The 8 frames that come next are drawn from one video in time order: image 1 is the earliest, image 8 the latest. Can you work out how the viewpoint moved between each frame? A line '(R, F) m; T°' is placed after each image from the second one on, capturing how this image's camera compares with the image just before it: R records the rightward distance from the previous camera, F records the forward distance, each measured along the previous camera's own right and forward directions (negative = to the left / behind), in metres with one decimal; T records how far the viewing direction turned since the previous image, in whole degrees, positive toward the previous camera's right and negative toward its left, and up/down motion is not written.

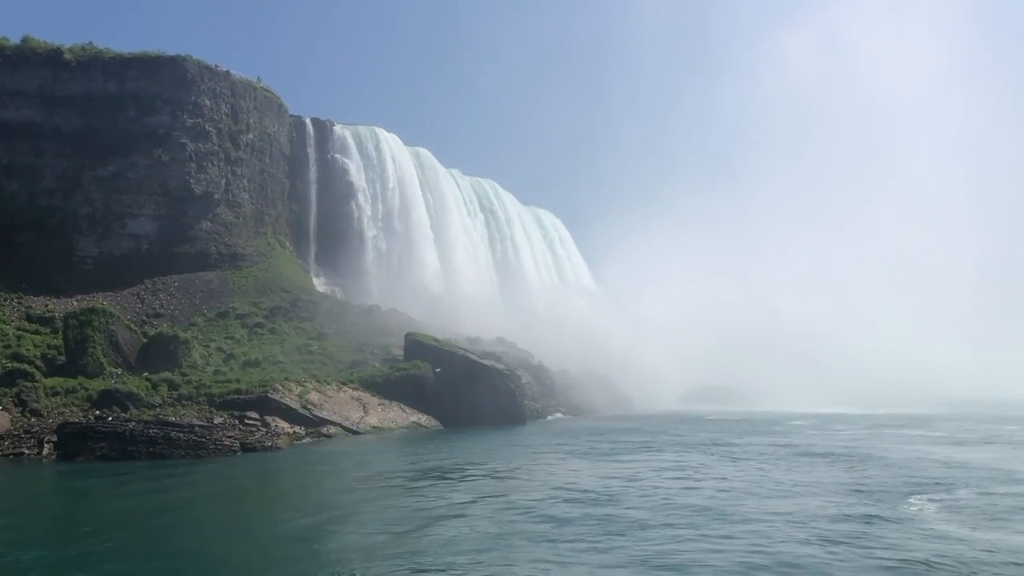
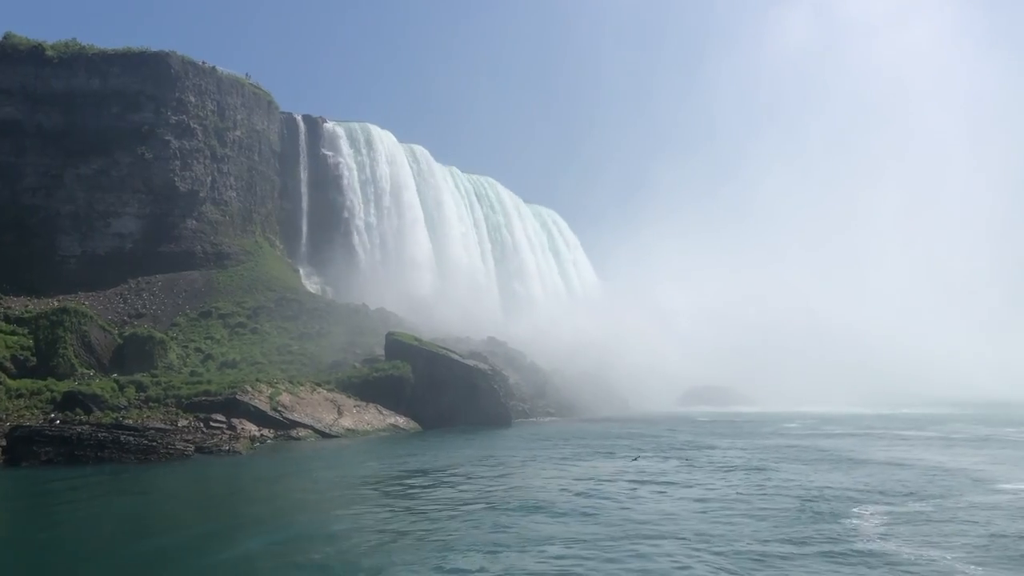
(+2.4, +1.9) m; -1°
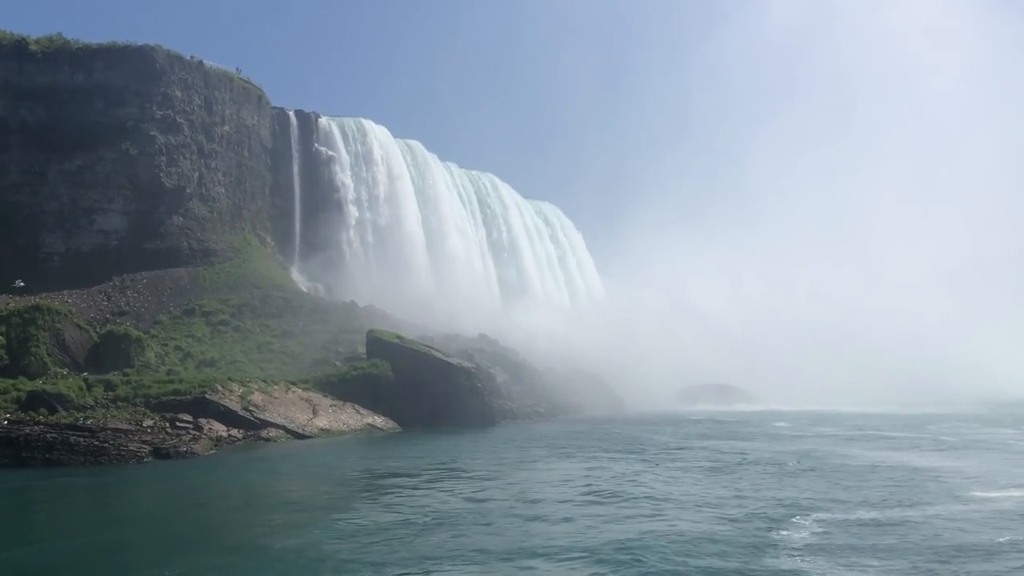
(+2.2, +1.8) m; -1°
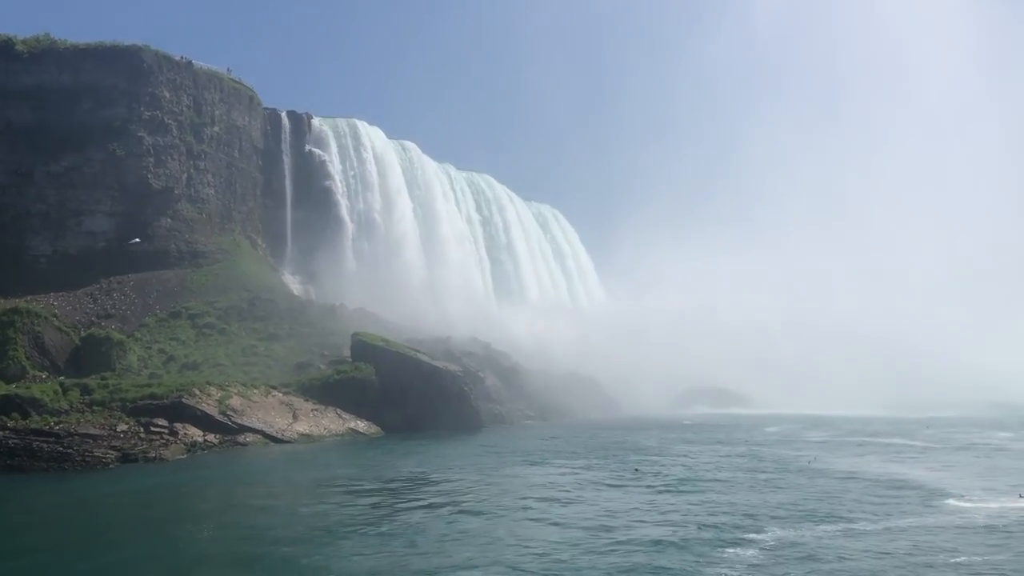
(+1.3, +1.0) m; 0°
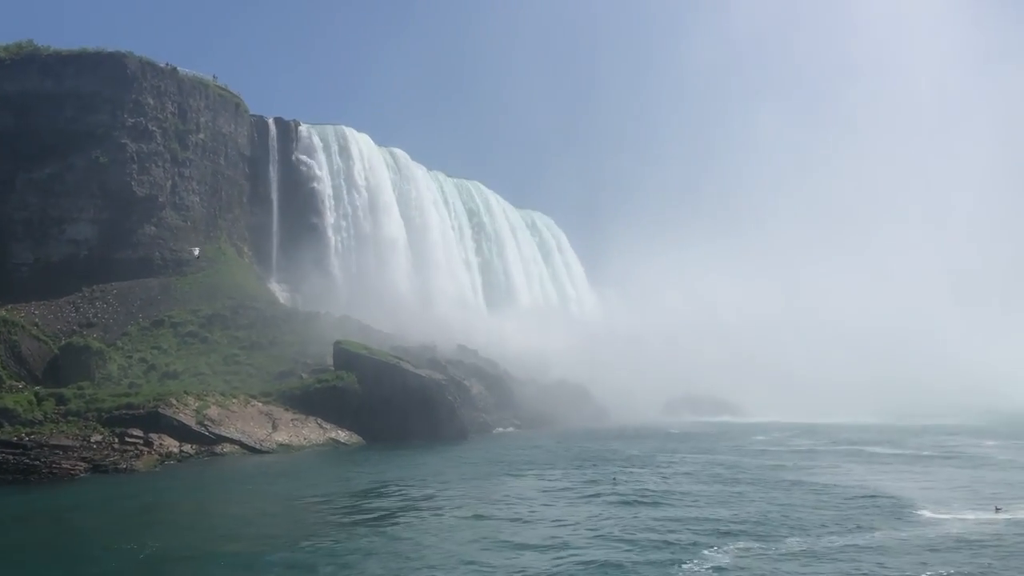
(+0.9, +0.6) m; 0°
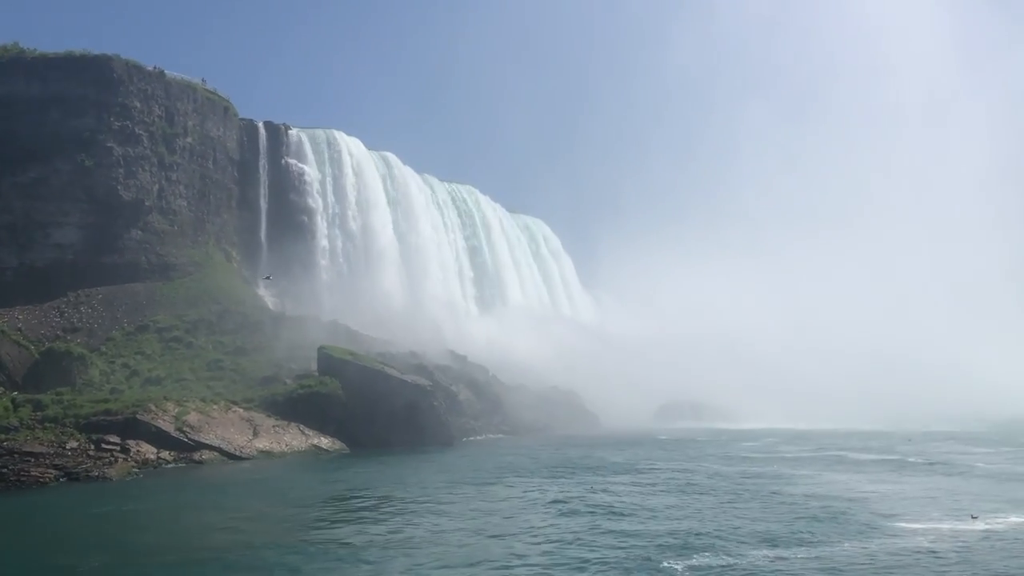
(+0.8, +0.5) m; 0°
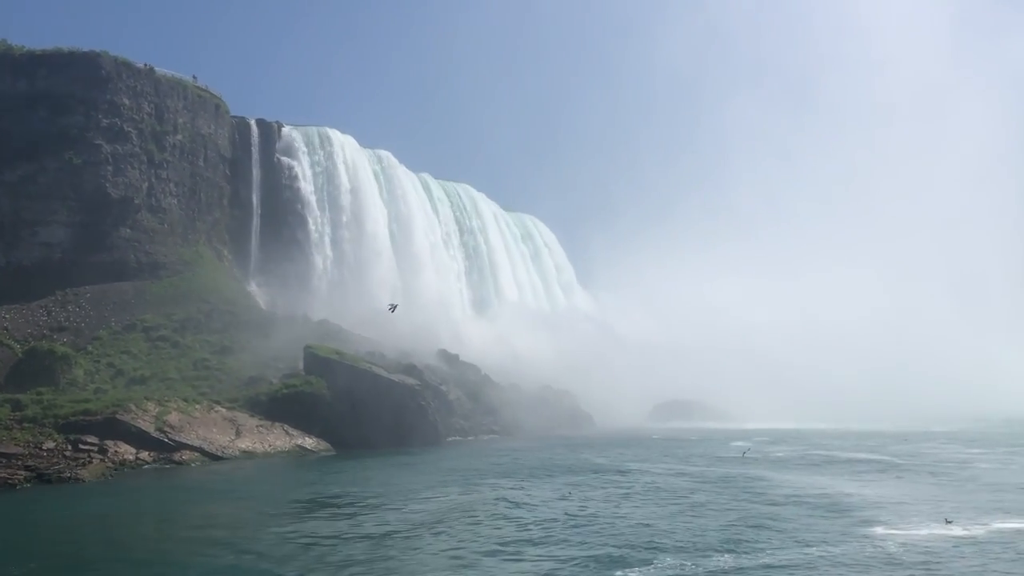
(+1.0, +0.8) m; 0°
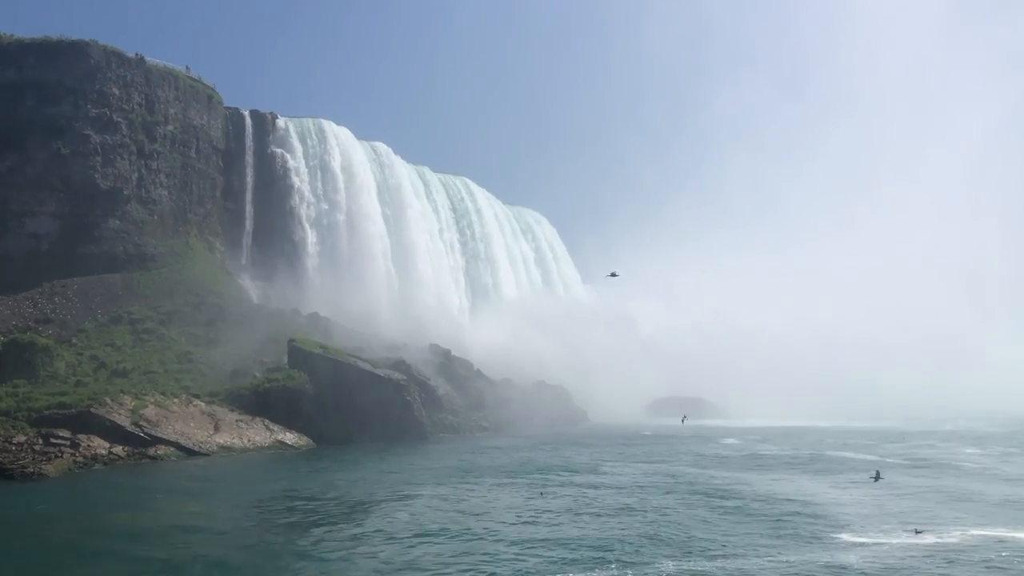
(+1.3, +1.2) m; -1°
